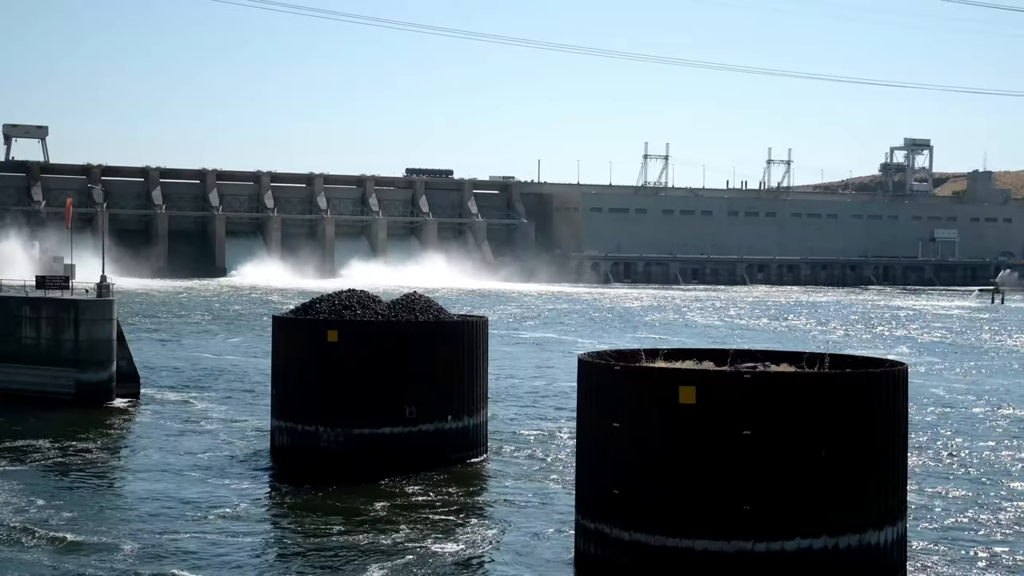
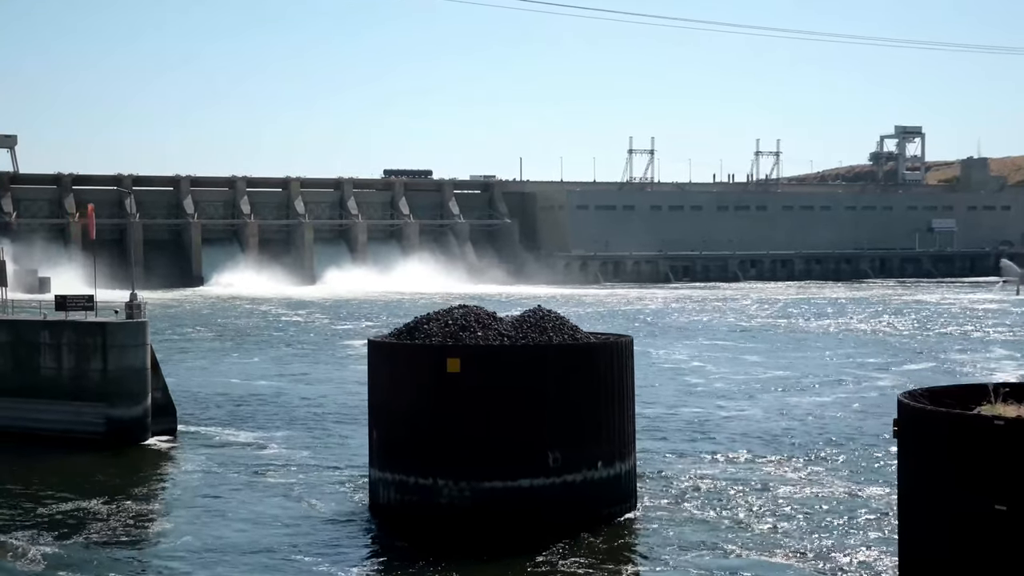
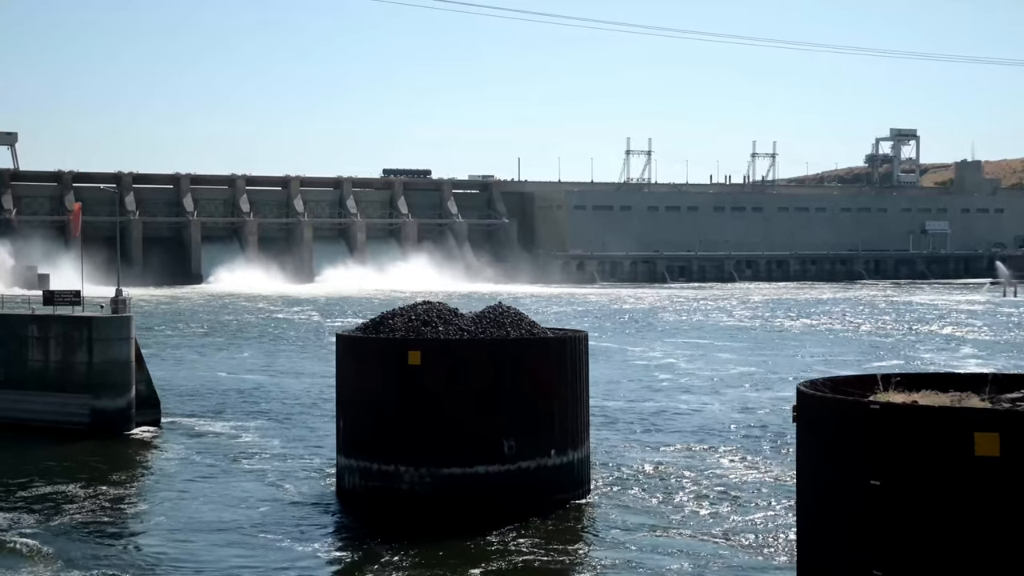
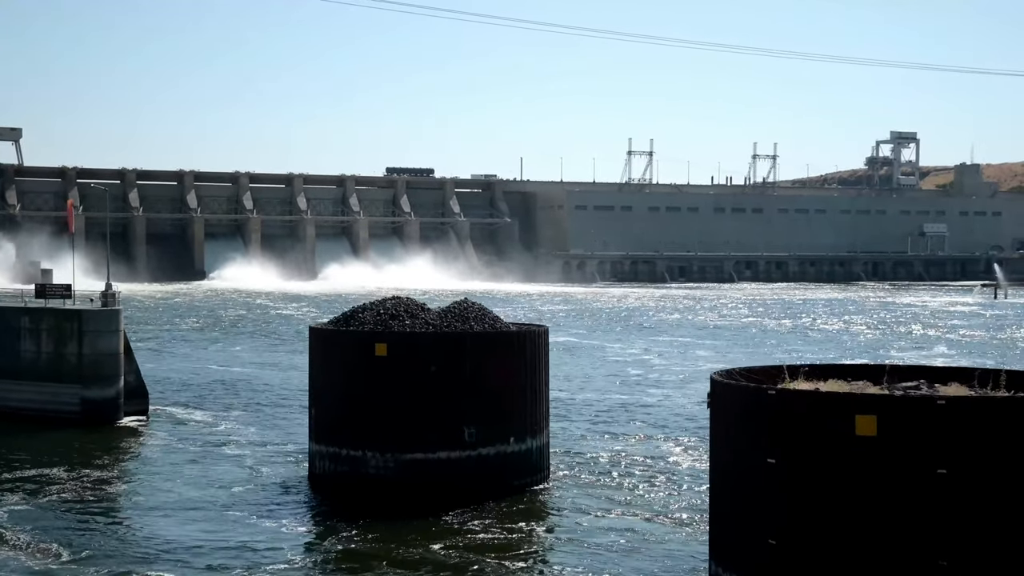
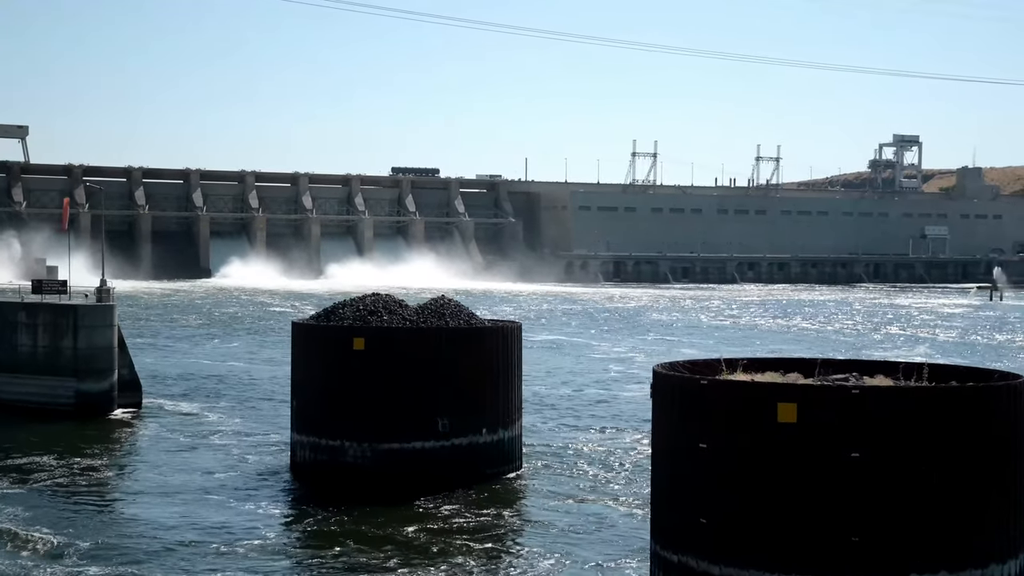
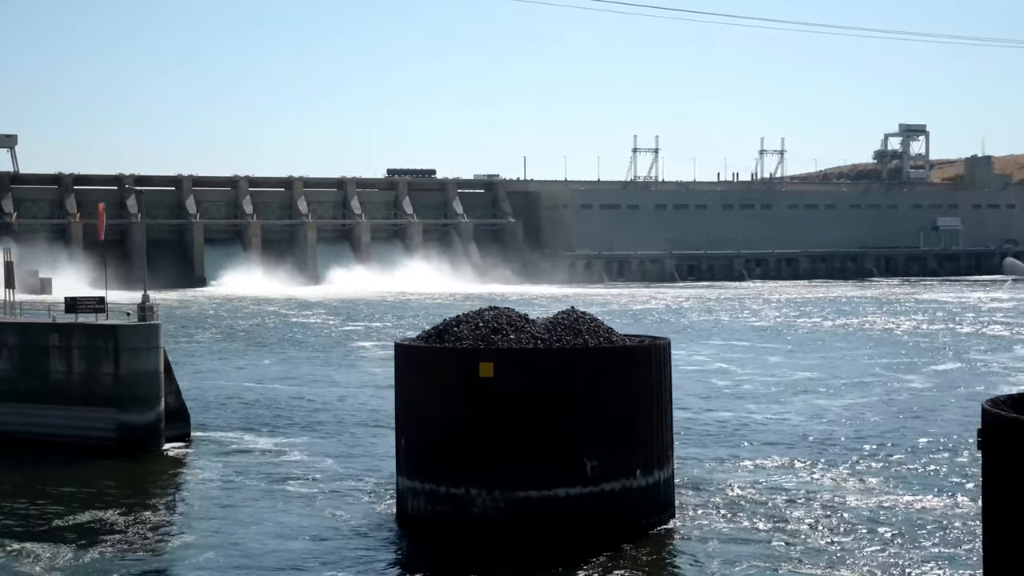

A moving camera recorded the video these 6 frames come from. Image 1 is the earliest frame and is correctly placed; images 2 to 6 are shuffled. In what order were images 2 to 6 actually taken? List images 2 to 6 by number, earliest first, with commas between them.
5, 4, 3, 2, 6
